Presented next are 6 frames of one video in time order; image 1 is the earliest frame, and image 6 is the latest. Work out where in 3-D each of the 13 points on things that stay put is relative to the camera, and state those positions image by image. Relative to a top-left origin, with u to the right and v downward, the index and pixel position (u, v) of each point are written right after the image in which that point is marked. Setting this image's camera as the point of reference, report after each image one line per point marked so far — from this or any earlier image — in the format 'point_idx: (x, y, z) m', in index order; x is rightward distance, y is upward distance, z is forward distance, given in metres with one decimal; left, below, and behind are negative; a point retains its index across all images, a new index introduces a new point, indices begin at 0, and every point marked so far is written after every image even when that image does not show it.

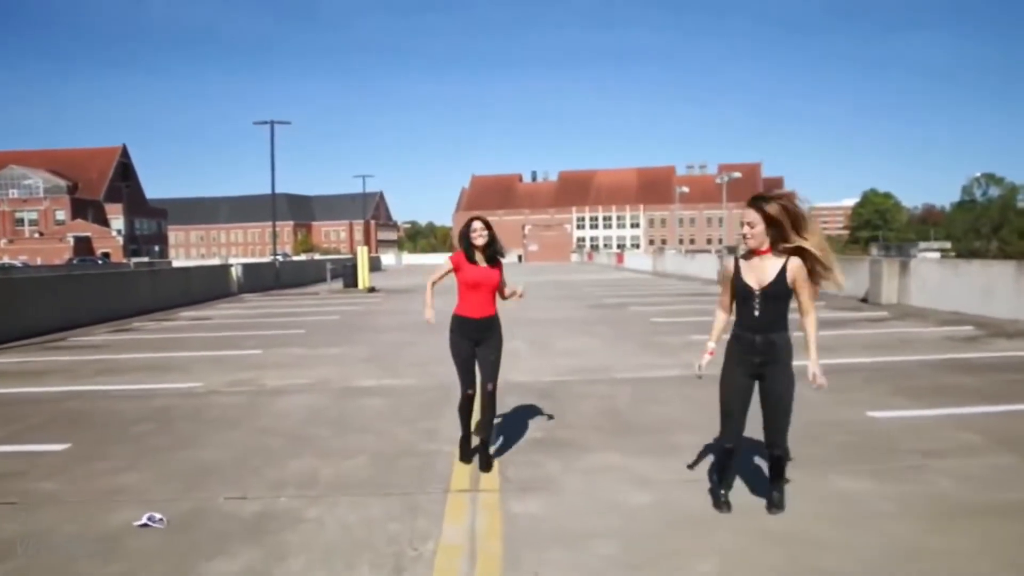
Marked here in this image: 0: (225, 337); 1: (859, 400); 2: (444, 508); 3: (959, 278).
0: (-5.7, -1.0, +16.4) m
1: (+3.4, -1.1, +8.0) m
2: (-0.4, -1.3, +4.9) m
3: (+8.8, +0.2, +16.1) m
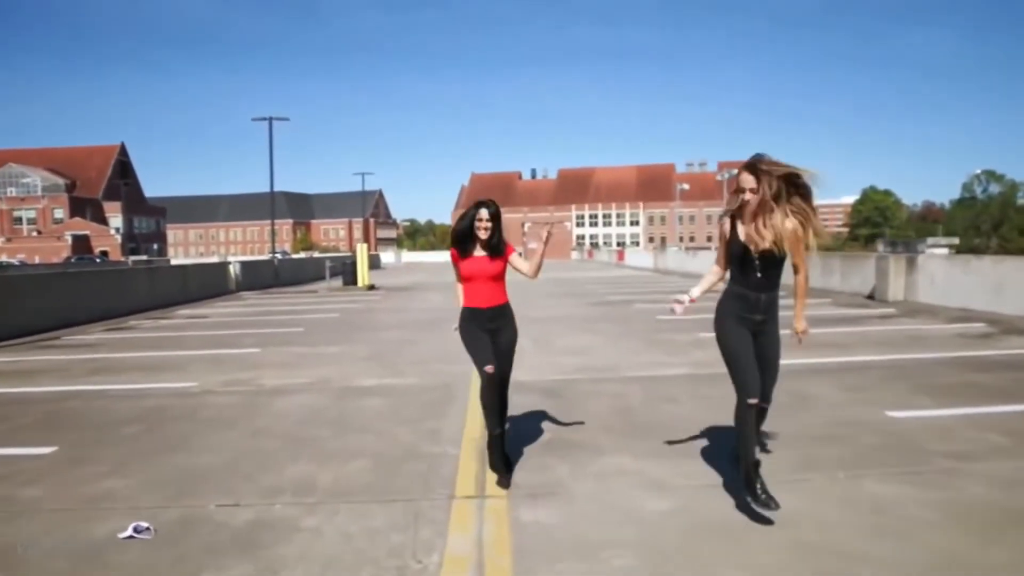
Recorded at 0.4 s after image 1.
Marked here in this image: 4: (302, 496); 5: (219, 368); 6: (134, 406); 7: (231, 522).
0: (-5.7, -0.9, +16.1) m
1: (+3.5, -1.1, +7.7) m
2: (-0.4, -1.3, +4.6) m
3: (+8.8, +0.3, +15.8) m
4: (-1.3, -1.3, +5.1) m
5: (-4.0, -1.1, +11.1) m
6: (-3.9, -1.2, +8.5) m
7: (-1.6, -1.3, +4.7) m
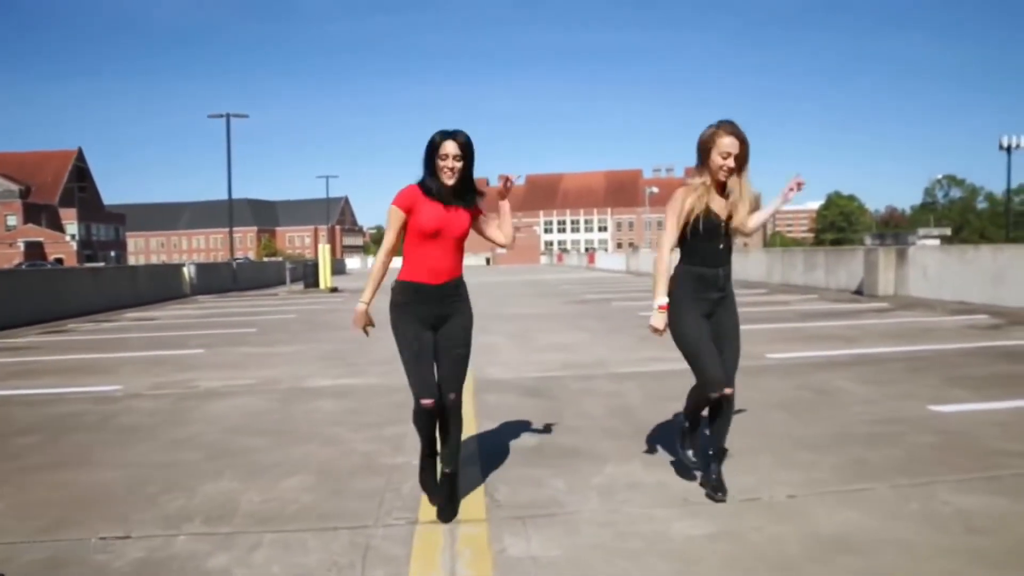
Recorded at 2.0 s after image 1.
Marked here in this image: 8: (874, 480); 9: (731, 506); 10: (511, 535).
0: (-6.2, -0.9, +14.7) m
1: (+3.3, -0.9, +6.7) m
2: (-0.4, -1.1, +3.4) m
3: (+8.3, +0.4, +15.0) m
4: (-1.4, -1.1, +3.9) m
5: (-4.3, -1.0, +9.7) m
6: (-4.1, -1.1, +7.2) m
7: (-1.7, -1.2, +3.5) m
8: (+1.9, -1.0, +4.2) m
9: (+1.0, -1.0, +3.9) m
10: (0.0, -1.1, +3.5) m
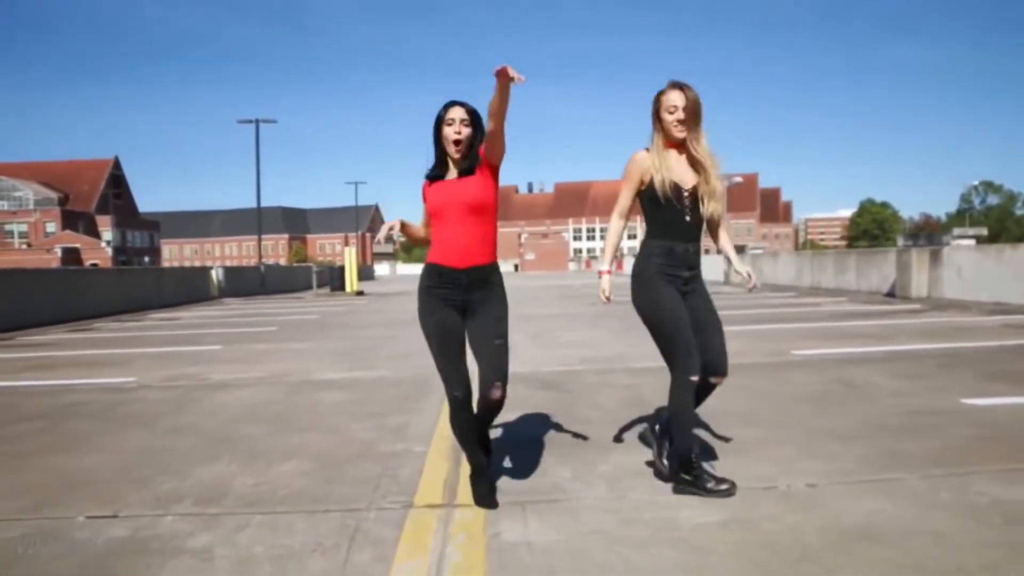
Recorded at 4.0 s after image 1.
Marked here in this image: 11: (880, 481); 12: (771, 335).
0: (-5.8, -0.9, +14.7) m
1: (+3.4, -0.8, +6.4) m
2: (-0.4, -1.0, +3.2) m
3: (+8.7, +0.4, +14.5) m
4: (-1.4, -1.0, +3.7) m
5: (-4.1, -0.9, +9.7) m
6: (-4.0, -1.0, +7.1) m
7: (-1.7, -1.0, +3.3) m
8: (+1.9, -0.9, +4.0) m
9: (+1.0, -0.9, +3.7) m
10: (0.0, -0.9, +3.3) m
11: (+1.7, -0.9, +3.8) m
12: (+3.4, -0.6, +10.7) m
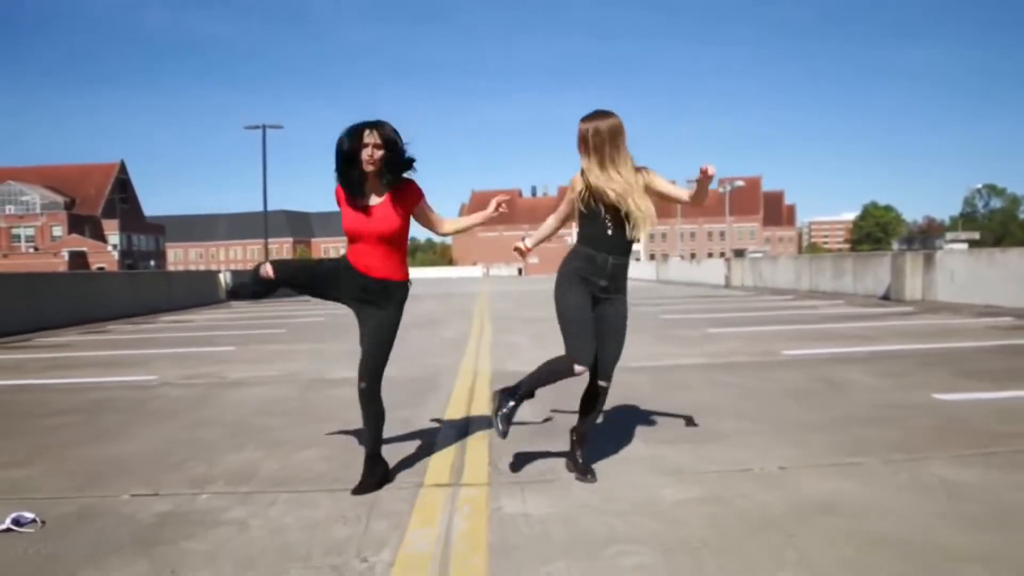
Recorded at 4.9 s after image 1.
0: (-5.8, -0.9, +15.2) m
1: (+3.4, -0.8, +6.8) m
2: (-0.4, -1.0, +3.6) m
3: (+8.8, +0.3, +14.9) m
4: (-1.4, -1.0, +4.1) m
5: (-4.1, -0.9, +10.1) m
6: (-4.0, -1.0, +7.5) m
7: (-1.7, -1.0, +3.7) m
8: (+1.9, -0.9, +4.4) m
9: (+1.0, -0.9, +4.1) m
10: (0.0, -1.0, +3.8) m
11: (+1.7, -0.9, +4.2) m
12: (+3.4, -0.7, +11.1) m
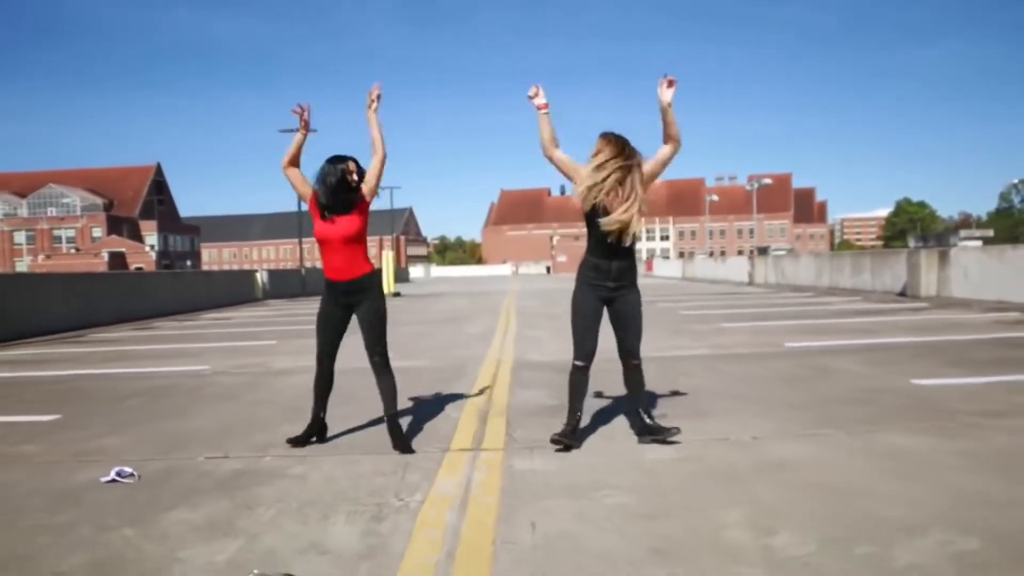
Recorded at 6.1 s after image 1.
0: (-5.3, -0.9, +16.1) m
1: (+3.5, -0.8, +7.4) m
2: (-0.4, -0.9, +4.4) m
3: (+9.2, +0.4, +15.3) m
4: (-1.3, -1.0, +4.9) m
5: (-3.8, -0.9, +11.0) m
6: (-3.8, -1.0, +8.4) m
7: (-1.6, -1.0, +4.5) m
8: (+2.0, -0.9, +5.0) m
9: (+1.1, -0.9, +4.7) m
10: (0.0, -0.9, +4.5) m
11: (+1.8, -0.9, +4.8) m
12: (+3.7, -0.6, +11.7) m
